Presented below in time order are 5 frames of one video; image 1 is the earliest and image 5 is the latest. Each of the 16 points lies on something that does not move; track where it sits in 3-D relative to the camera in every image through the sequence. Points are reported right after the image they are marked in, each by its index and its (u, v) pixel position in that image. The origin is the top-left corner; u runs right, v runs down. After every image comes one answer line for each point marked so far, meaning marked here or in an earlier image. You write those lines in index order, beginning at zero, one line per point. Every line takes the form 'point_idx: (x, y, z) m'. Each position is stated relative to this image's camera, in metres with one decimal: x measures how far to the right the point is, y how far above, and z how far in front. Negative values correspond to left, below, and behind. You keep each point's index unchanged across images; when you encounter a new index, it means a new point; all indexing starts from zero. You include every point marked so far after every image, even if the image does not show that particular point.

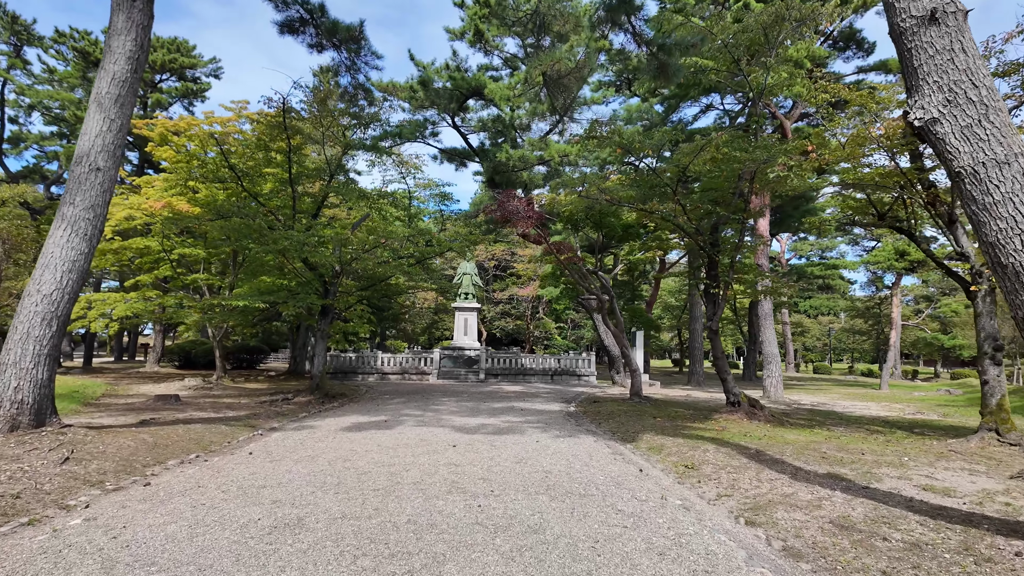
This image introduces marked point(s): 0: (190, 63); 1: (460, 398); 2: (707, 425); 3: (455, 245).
0: (-10.7, +7.5, +19.3) m
1: (-1.2, -2.5, +13.0) m
2: (+2.9, -2.0, +8.5) m
3: (-1.4, +1.1, +14.1) m
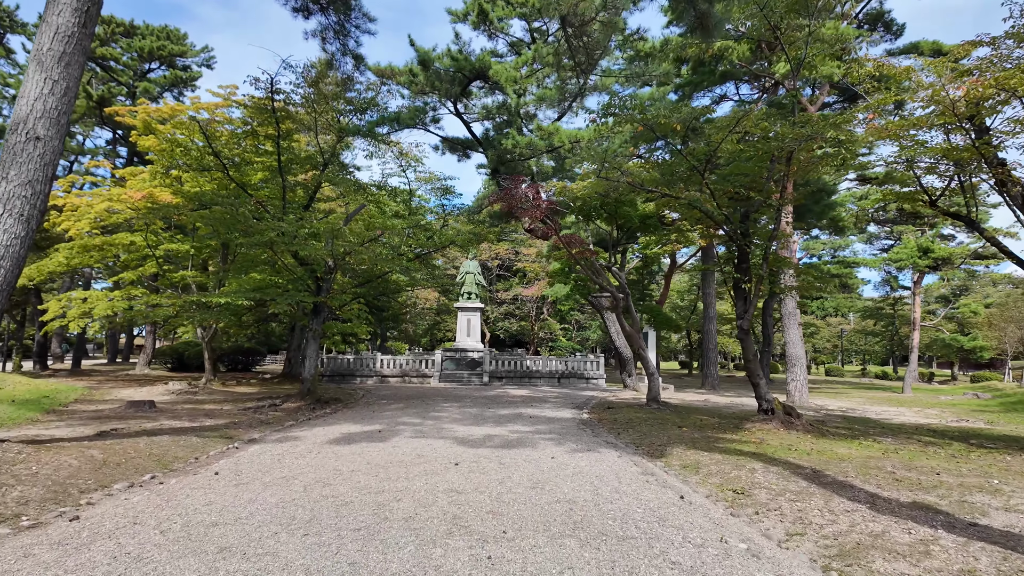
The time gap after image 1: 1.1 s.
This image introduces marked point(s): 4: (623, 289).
0: (-10.5, +7.5, +18.4) m
1: (-1.0, -2.4, +12.1) m
2: (+3.0, -1.9, +7.6) m
3: (-1.2, +1.2, +13.2) m
4: (+2.2, 0.0, +11.6) m
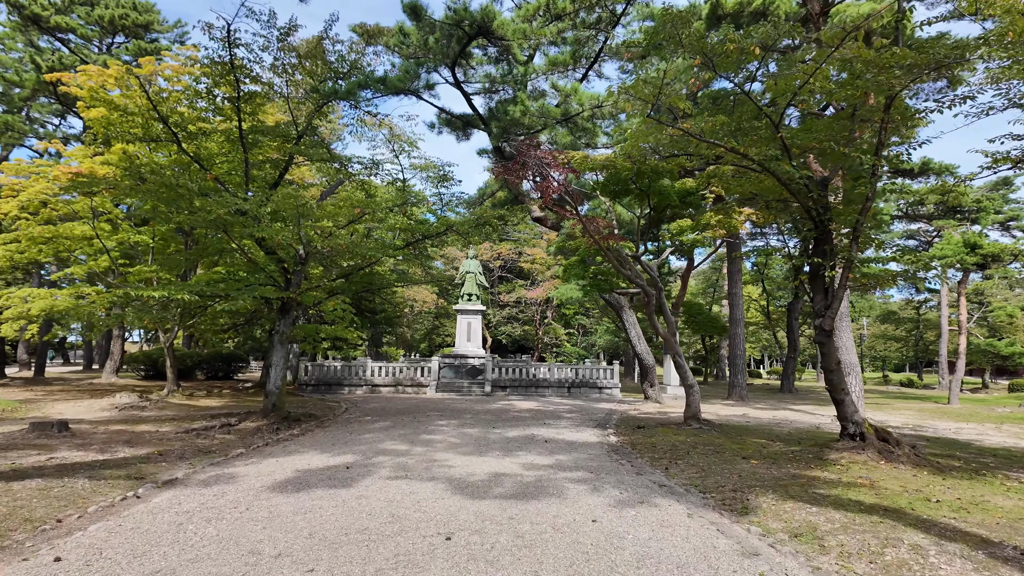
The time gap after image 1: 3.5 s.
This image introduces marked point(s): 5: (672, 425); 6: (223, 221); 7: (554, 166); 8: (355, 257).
0: (-10.4, +7.6, +16.5) m
1: (-0.9, -2.3, +10.1) m
2: (+3.1, -1.8, +5.6) m
3: (-1.1, +1.3, +11.3) m
4: (+2.4, +0.1, +9.6) m
5: (+2.6, -2.2, +9.5) m
6: (-4.4, +1.0, +8.8) m
7: (+0.7, +2.0, +9.7) m
8: (-2.8, +0.6, +10.5) m
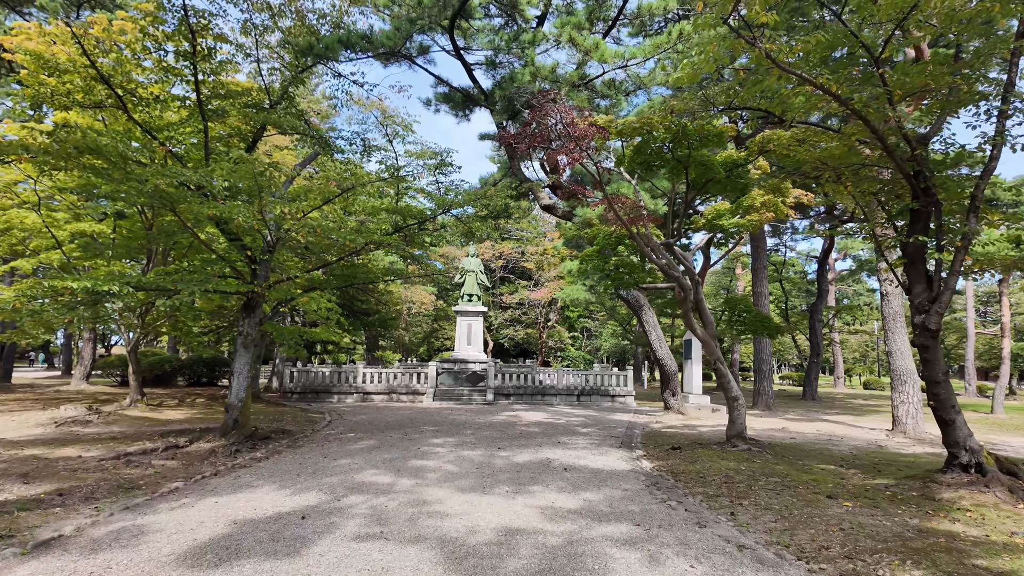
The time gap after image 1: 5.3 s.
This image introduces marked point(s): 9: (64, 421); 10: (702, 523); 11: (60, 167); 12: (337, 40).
0: (-10.2, +7.6, +15.1) m
1: (-0.8, -2.2, +8.6) m
2: (+3.3, -1.7, +4.0) m
3: (-1.0, +1.3, +9.7) m
4: (+2.5, +0.2, +8.1) m
5: (+2.7, -2.1, +7.9) m
6: (-4.3, +1.1, +7.3) m
7: (+0.8, +2.1, +8.2) m
8: (-2.7, +0.7, +9.0) m
9: (-6.9, -2.1, +9.0) m
10: (+1.4, -1.7, +4.3) m
11: (-5.8, +1.6, +7.8) m
12: (-2.6, +3.7, +8.7) m
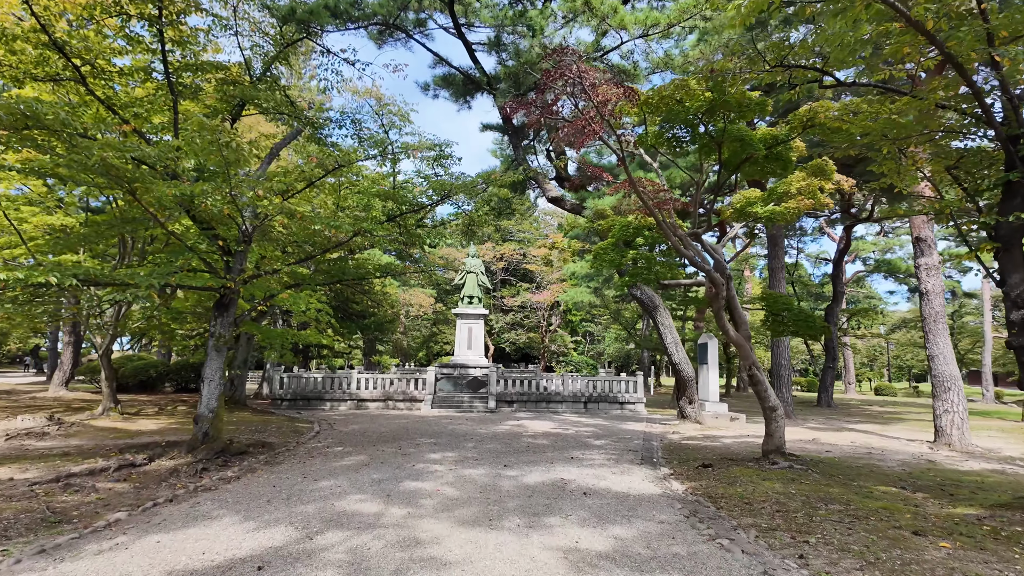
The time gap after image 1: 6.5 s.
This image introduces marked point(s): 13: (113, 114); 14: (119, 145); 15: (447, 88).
0: (-10.2, +7.6, +14.2) m
1: (-0.7, -2.2, +7.6) m
2: (+3.4, -1.6, +3.1) m
3: (-0.9, +1.4, +8.8) m
4: (+2.6, +0.2, +7.2) m
5: (+2.8, -2.1, +7.0) m
6: (-4.2, +1.2, +6.3) m
7: (+0.9, +2.2, +7.3) m
8: (-2.6, +0.7, +8.1) m
9: (-6.8, -2.0, +8.1) m
10: (+1.5, -1.6, +3.4) m
11: (-5.7, +1.6, +6.9) m
12: (-2.5, +3.7, +7.8) m
13: (-5.0, +2.2, +7.3) m
14: (-4.0, +1.4, +6.1) m
15: (-1.3, +3.8, +10.9) m
